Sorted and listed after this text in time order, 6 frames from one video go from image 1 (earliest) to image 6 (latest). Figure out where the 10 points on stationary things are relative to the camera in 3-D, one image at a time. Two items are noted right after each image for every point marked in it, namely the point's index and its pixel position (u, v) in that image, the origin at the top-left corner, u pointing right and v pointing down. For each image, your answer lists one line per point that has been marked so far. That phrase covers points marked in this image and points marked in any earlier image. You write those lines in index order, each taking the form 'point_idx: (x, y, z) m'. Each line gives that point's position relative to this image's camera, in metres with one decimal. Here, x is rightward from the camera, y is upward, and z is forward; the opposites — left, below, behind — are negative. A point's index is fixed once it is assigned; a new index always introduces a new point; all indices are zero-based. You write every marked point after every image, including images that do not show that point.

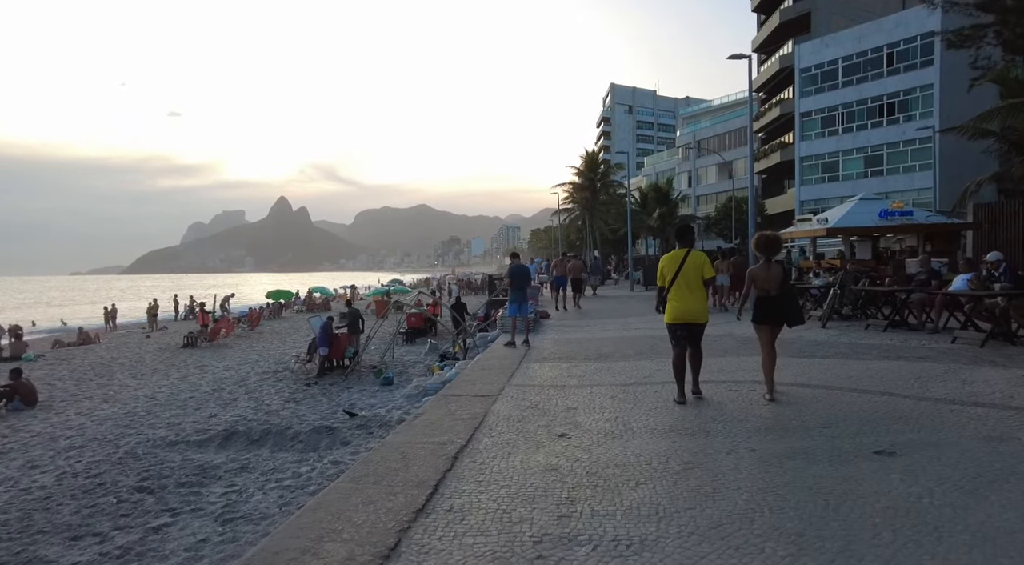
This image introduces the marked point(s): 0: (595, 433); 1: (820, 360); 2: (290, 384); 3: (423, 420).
0: (+0.8, -1.4, +5.6) m
1: (+4.3, -1.1, +8.5) m
2: (-5.3, -2.4, +14.3) m
3: (-0.9, -1.4, +6.2) m
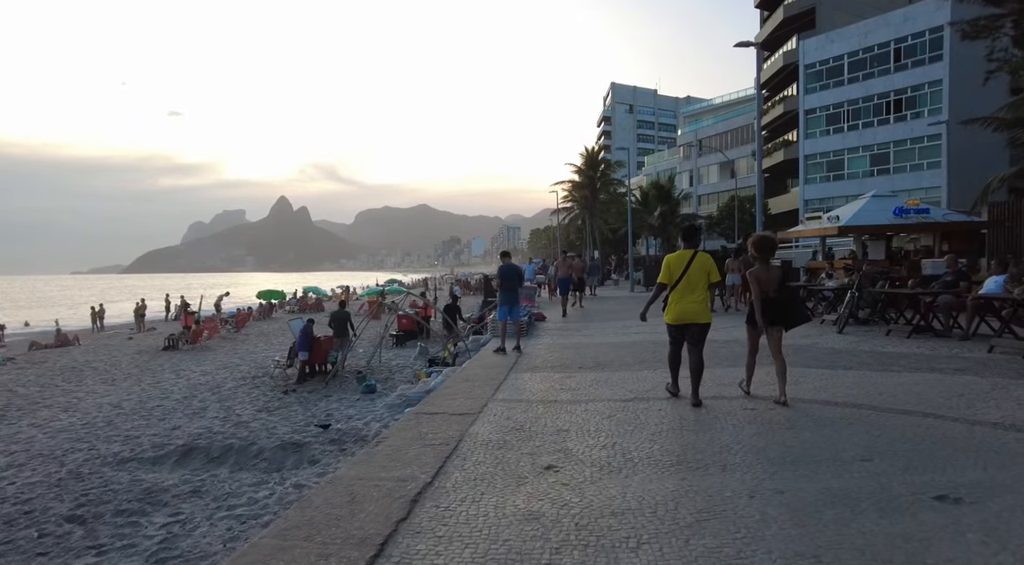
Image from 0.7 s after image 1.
0: (+0.6, -1.4, +4.7) m
1: (+4.2, -1.1, +7.6) m
2: (-5.5, -2.4, +13.4) m
3: (-1.1, -1.4, +5.3) m
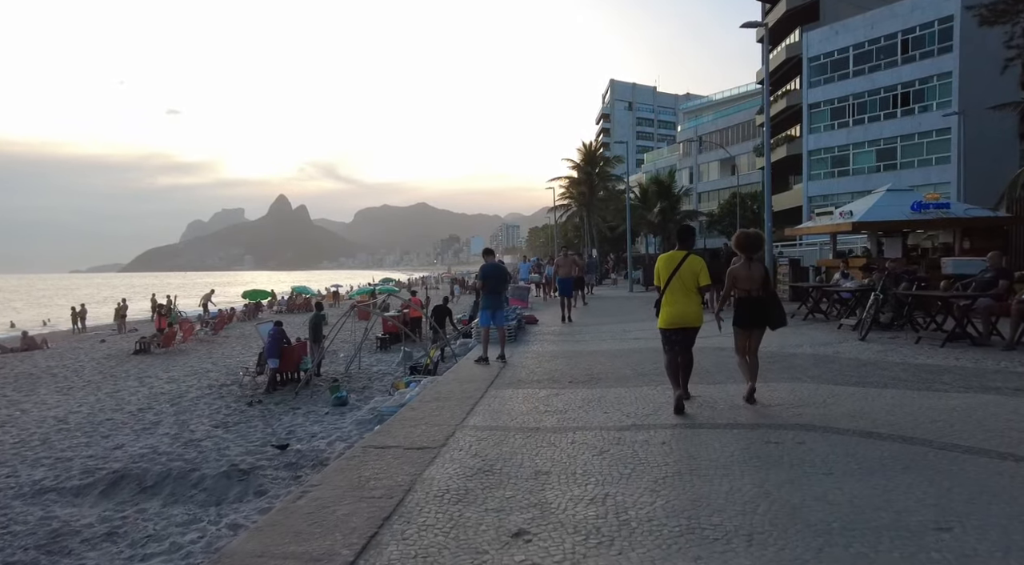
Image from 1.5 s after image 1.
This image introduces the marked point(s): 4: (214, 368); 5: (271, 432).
0: (+0.3, -1.5, +3.5) m
1: (+3.9, -1.1, +6.4) m
2: (-5.8, -2.5, +12.3) m
3: (-1.4, -1.5, +4.1) m
4: (-8.4, -2.4, +17.0) m
5: (-4.0, -2.4, +10.0) m
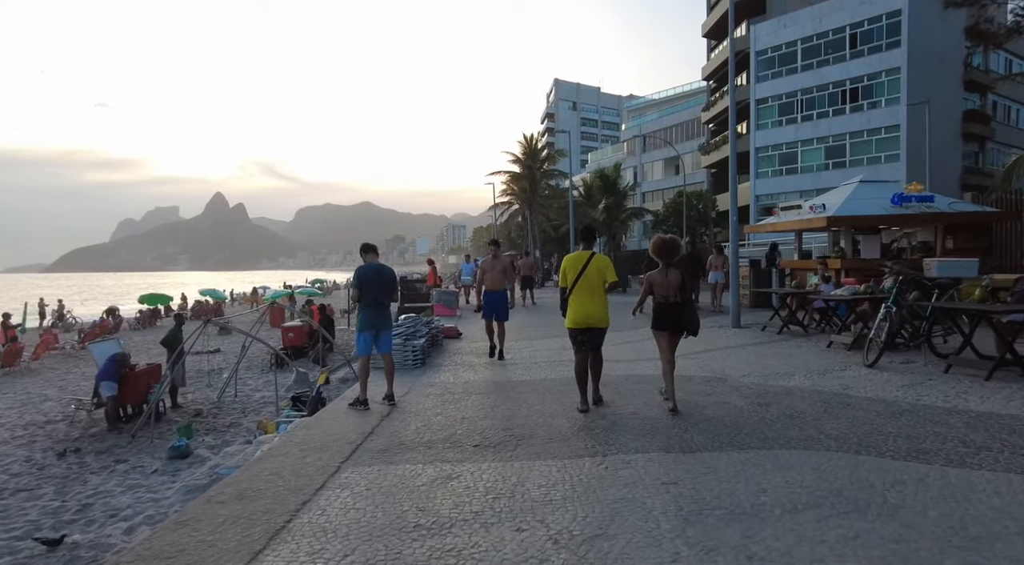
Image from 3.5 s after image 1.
0: (-0.3, -1.6, +0.8) m
1: (+2.9, -1.2, +4.0) m
2: (-7.2, -2.6, +9.0) m
3: (-2.1, -1.6, +1.2) m
4: (-10.2, -2.5, +13.4) m
5: (-5.2, -2.6, +6.8) m
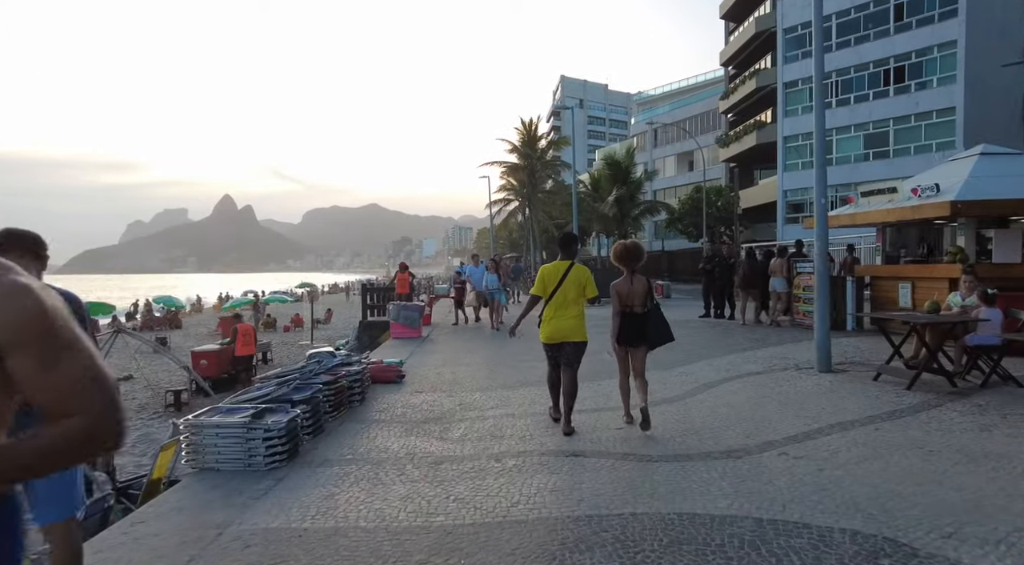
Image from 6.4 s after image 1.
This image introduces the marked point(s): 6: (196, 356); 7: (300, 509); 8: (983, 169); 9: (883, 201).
0: (-0.9, -1.7, -3.3) m
1: (+2.4, -1.4, -0.2) m
2: (-7.7, -2.8, +4.9) m
3: (-2.7, -1.8, -2.9) m
4: (-10.7, -2.7, +9.4) m
5: (-5.7, -2.8, +2.8) m
6: (-6.7, -1.6, +12.8) m
7: (-1.4, -1.5, +4.2) m
8: (+7.4, +1.8, +9.4) m
9: (+6.4, +1.4, +10.4) m
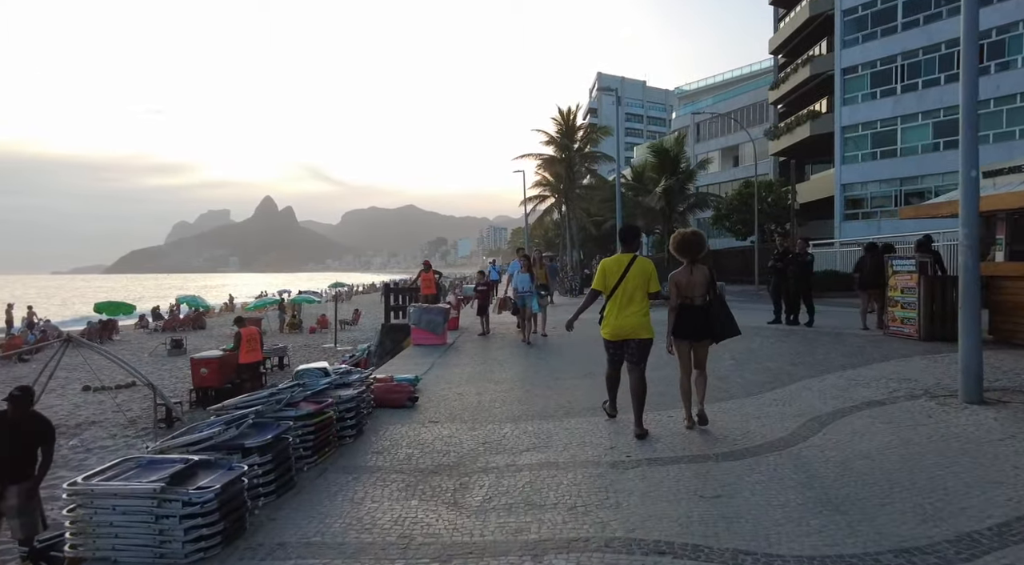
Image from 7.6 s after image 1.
0: (-1.1, -1.7, -5.0) m
1: (+2.4, -1.4, -2.0) m
2: (-7.4, -2.7, +3.6) m
3: (-2.8, -1.7, -4.4) m
4: (-10.1, -2.7, +8.3) m
5: (-5.6, -2.7, +1.4) m
6: (-6.0, -1.5, +11.4) m
7: (-1.2, -1.5, +2.5) m
8: (+7.9, +1.8, +7.3) m
9: (+7.0, +1.4, +8.3) m
